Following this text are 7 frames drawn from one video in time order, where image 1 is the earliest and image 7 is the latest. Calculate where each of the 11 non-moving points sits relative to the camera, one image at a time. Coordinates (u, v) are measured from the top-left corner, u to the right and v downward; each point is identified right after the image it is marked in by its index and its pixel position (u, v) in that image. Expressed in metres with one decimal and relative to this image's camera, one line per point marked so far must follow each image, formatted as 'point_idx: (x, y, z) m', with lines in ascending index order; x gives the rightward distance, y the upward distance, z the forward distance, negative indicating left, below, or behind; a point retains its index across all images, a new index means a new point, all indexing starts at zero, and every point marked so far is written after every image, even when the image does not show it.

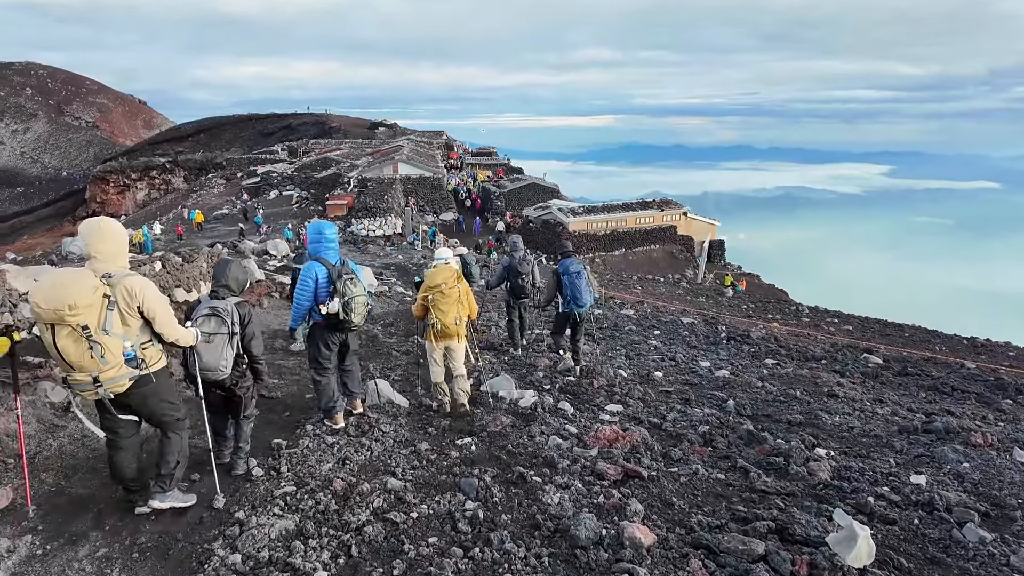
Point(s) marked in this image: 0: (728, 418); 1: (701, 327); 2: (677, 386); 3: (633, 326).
0: (+2.4, -1.4, +6.2) m
1: (+4.8, -1.0, +13.9) m
2: (+2.3, -1.4, +7.7) m
3: (+3.0, -0.9, +13.7) m
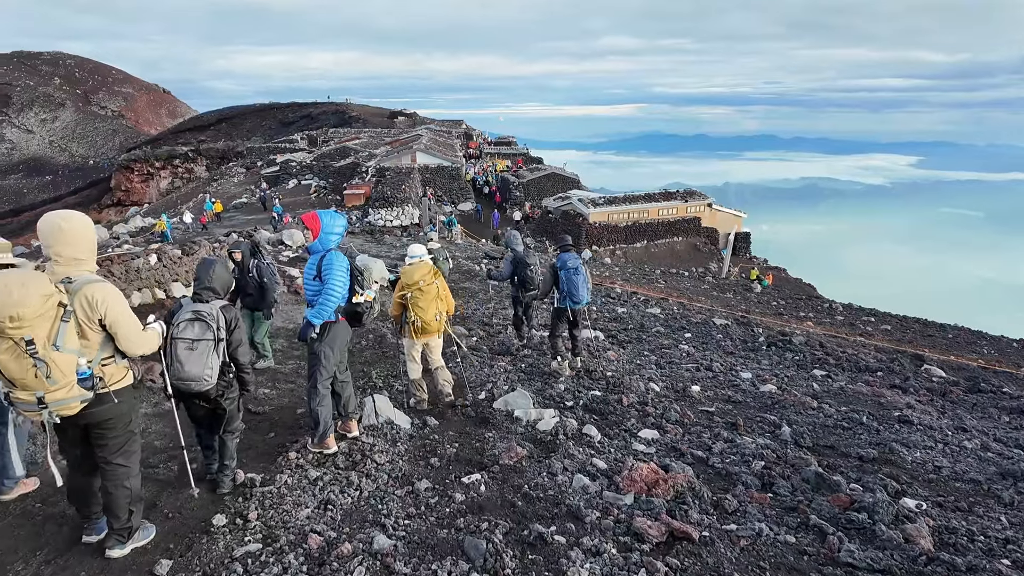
0: (+2.6, -1.5, +5.2) m
1: (+5.2, -0.9, +12.9) m
2: (+2.5, -1.4, +6.8) m
3: (+3.4, -0.9, +12.7) m
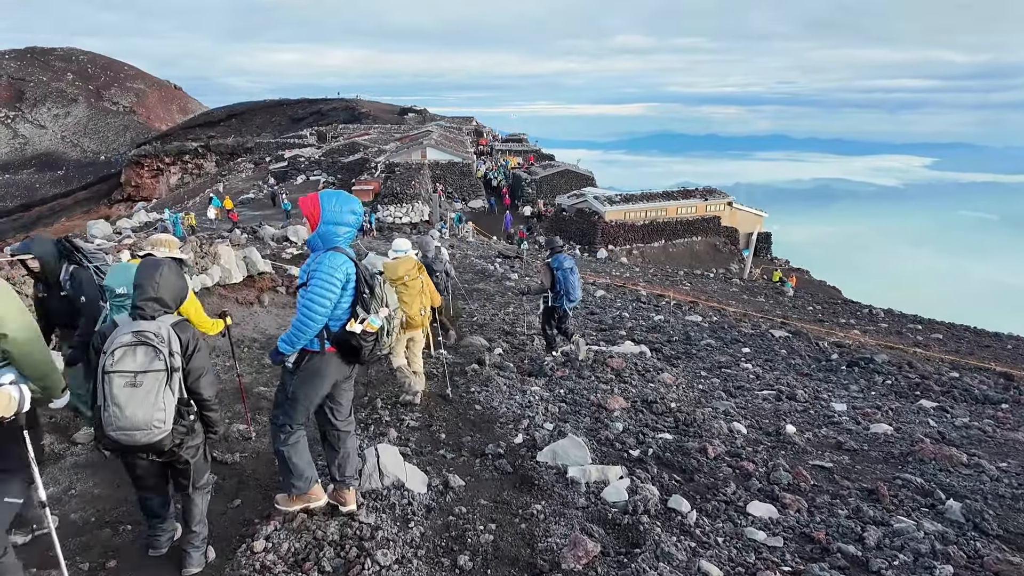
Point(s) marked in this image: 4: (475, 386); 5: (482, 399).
0: (+3.0, -1.6, +3.6) m
1: (+5.7, -1.1, +11.2) m
2: (+2.9, -1.5, +5.1) m
3: (+3.9, -1.0, +11.1) m
4: (-0.5, -1.2, +7.0) m
5: (-0.4, -1.3, +6.5) m
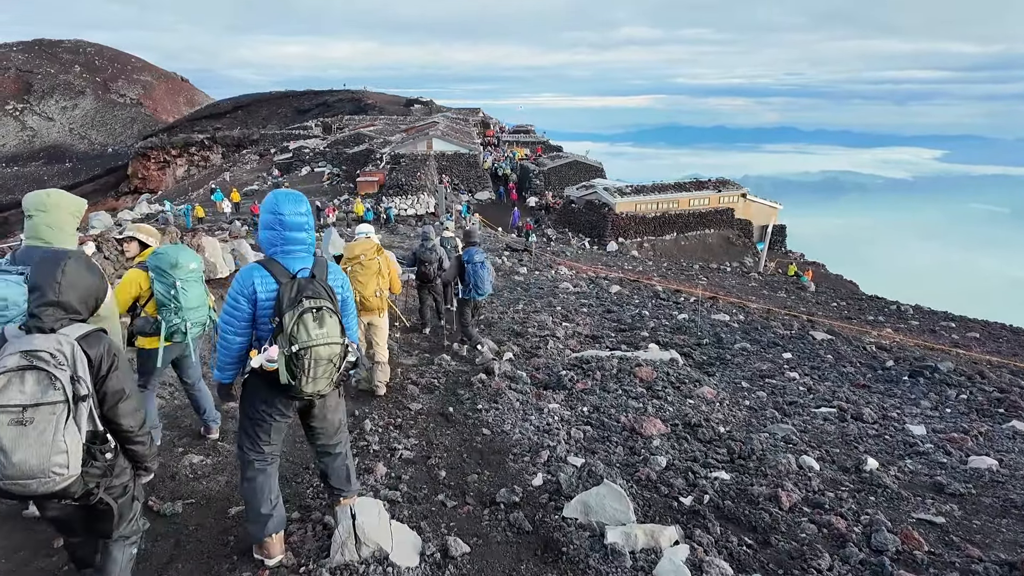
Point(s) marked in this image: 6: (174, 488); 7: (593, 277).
0: (+3.1, -1.7, +2.5) m
1: (+5.9, -1.0, +10.1) m
2: (+3.0, -1.6, +4.1) m
3: (+4.1, -0.9, +9.9) m
4: (-0.3, -1.2, +6.0) m
5: (-0.2, -1.3, +5.5) m
6: (-2.4, -1.4, +4.1) m
7: (+2.6, +0.4, +17.7) m
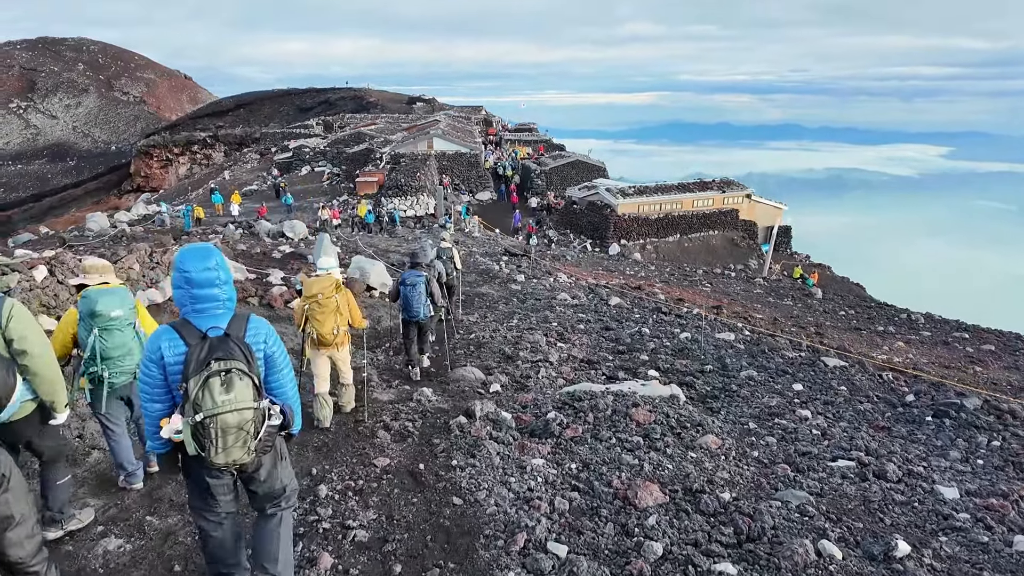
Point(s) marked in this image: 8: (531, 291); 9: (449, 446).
0: (+2.9, -2.1, +1.8) m
1: (+5.7, -1.4, +9.4) m
2: (+2.8, -1.9, +3.4) m
3: (+3.9, -1.3, +9.3) m
4: (-0.5, -1.6, +5.3) m
5: (-0.4, -1.7, +4.8) m
6: (-2.6, -1.8, +3.4) m
7: (+2.4, 0.0, +17.0) m
8: (+0.5, -0.1, +14.8) m
9: (-0.6, -1.6, +5.5) m
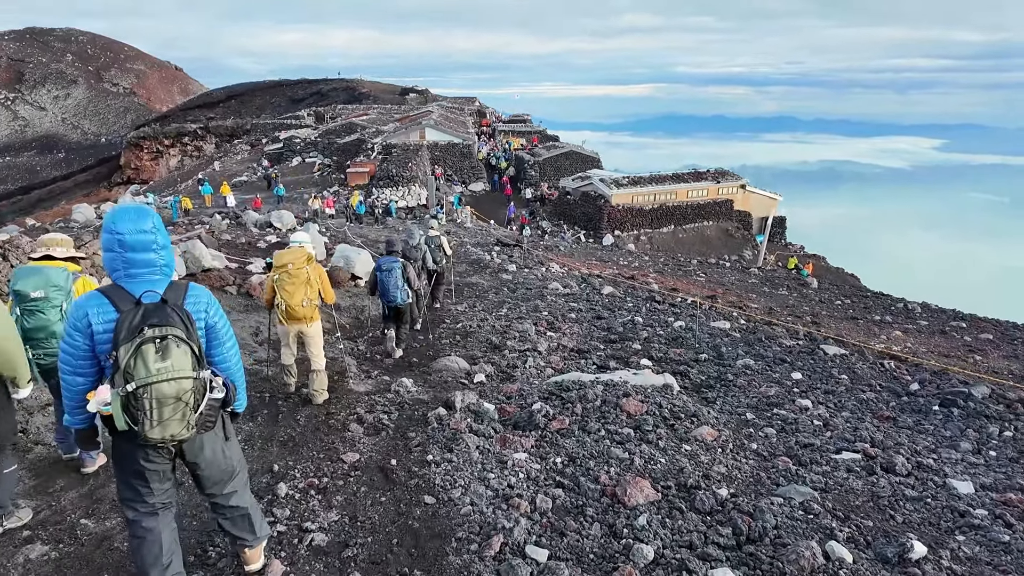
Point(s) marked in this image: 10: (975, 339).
0: (+2.7, -1.9, +1.5) m
1: (+5.5, -1.2, +9.0) m
2: (+2.7, -1.8, +3.0) m
3: (+3.7, -1.1, +8.9) m
4: (-0.7, -1.4, +4.9) m
5: (-0.6, -1.5, +4.4) m
6: (-2.8, -1.7, +3.0) m
7: (+2.2, +0.4, +16.6) m
8: (+0.3, +0.2, +14.4) m
9: (-0.8, -1.4, +5.1) m
10: (+14.0, -1.6, +16.9) m
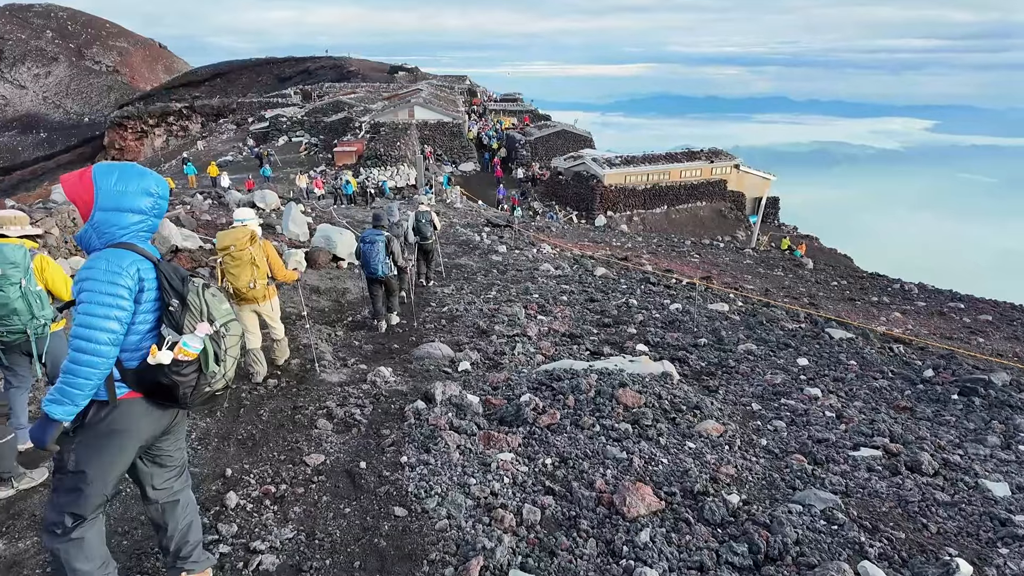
0: (+2.6, -1.9, +1.0) m
1: (+5.3, -0.9, +8.6) m
2: (+2.6, -1.7, +2.5) m
3: (+3.5, -0.8, +8.4) m
4: (-0.8, -1.3, +4.4) m
5: (-0.7, -1.4, +3.9) m
6: (-2.9, -1.6, +2.5) m
7: (+1.9, +0.9, +16.1) m
8: (0.0, +0.7, +13.8) m
9: (-0.9, -1.2, +4.6) m
10: (+13.7, -1.0, +16.6) m
